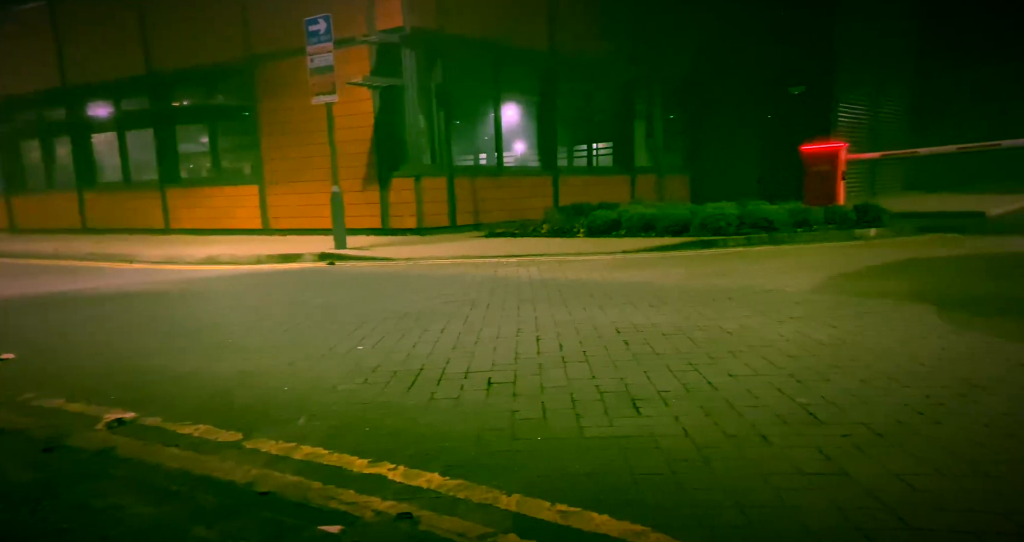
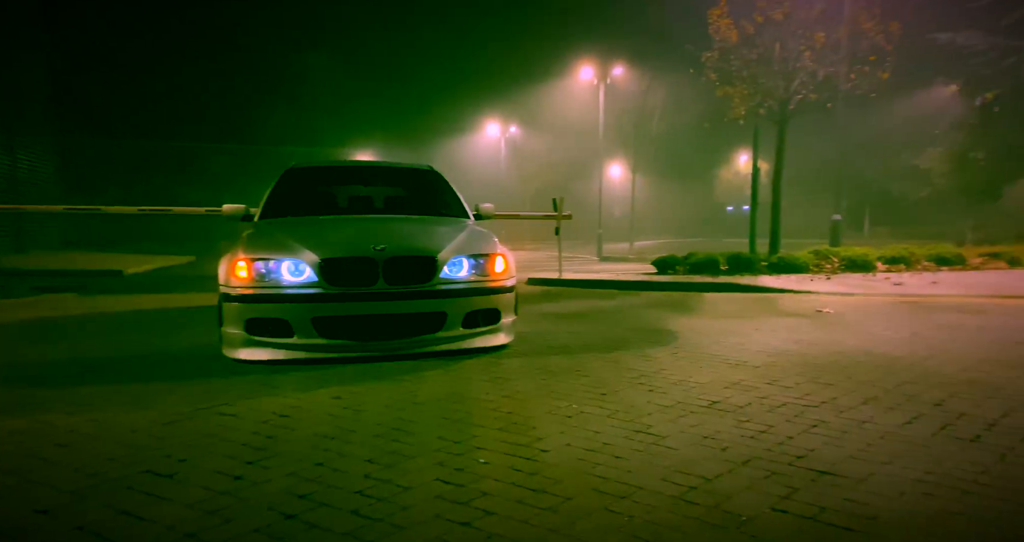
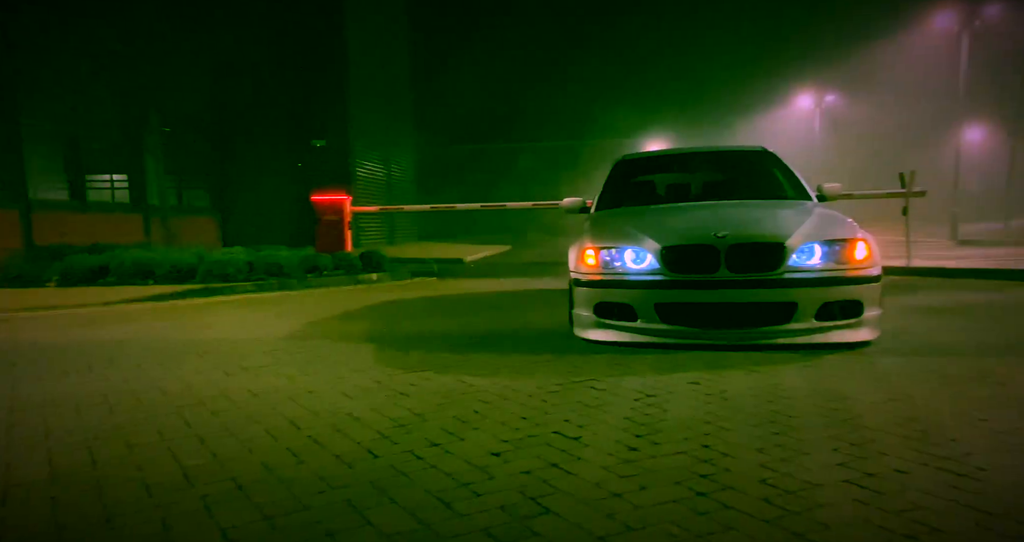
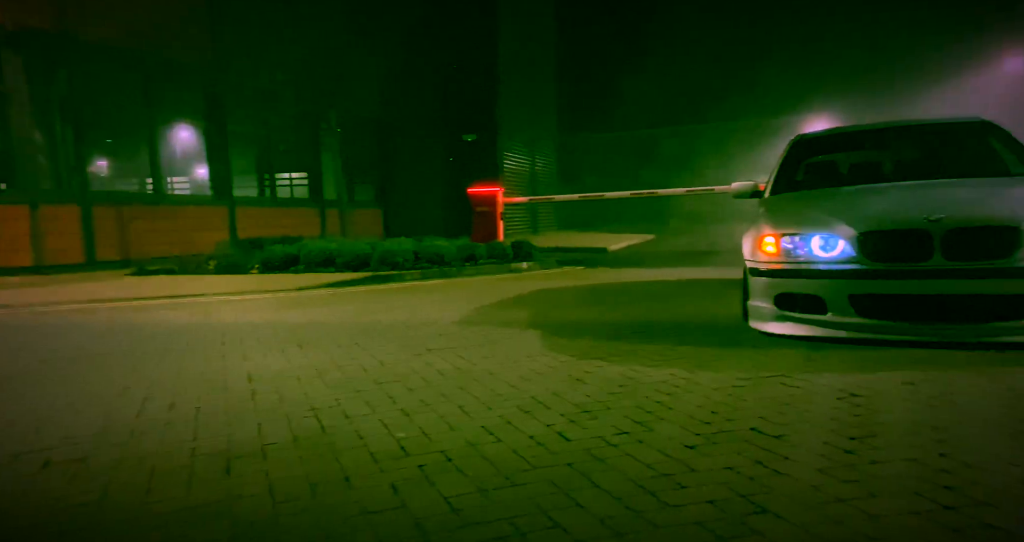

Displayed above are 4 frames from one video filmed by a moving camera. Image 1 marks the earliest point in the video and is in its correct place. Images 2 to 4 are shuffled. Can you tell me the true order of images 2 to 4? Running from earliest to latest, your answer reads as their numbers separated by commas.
4, 3, 2
